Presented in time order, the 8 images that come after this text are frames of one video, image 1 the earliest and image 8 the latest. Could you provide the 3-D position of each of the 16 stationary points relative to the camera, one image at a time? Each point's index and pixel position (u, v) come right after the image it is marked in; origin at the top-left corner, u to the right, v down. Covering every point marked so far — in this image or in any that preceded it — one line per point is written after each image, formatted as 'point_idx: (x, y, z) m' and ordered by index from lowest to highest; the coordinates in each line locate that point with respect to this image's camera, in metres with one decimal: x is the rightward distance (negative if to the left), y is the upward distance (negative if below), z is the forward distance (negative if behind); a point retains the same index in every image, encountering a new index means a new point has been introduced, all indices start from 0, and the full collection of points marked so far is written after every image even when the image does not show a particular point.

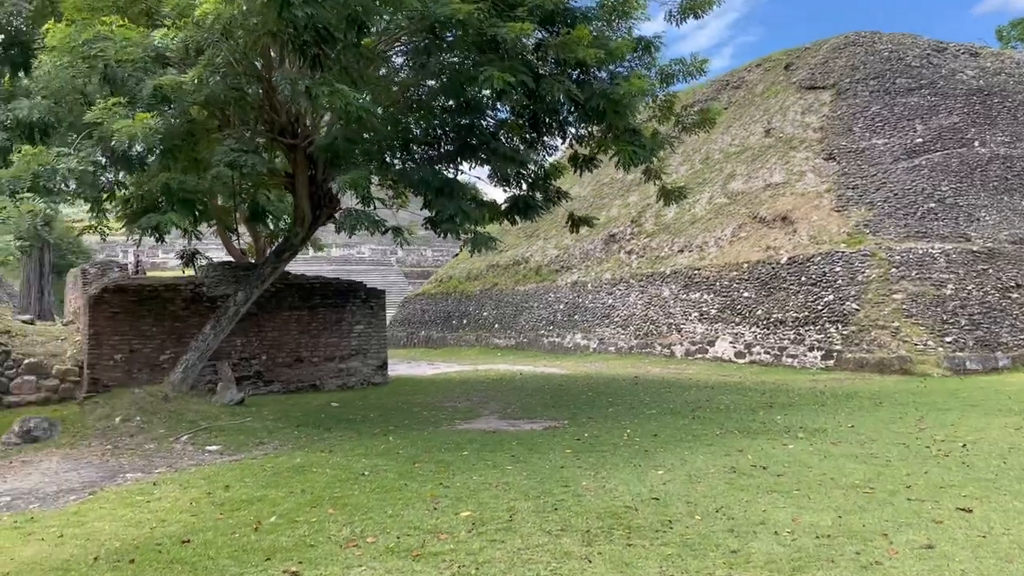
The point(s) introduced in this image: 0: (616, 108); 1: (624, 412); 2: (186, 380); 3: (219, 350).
0: (+1.4, +2.5, +10.5) m
1: (+1.5, -1.6, +10.0) m
2: (-4.1, -1.2, +9.8) m
3: (-4.9, -1.0, +13.1) m
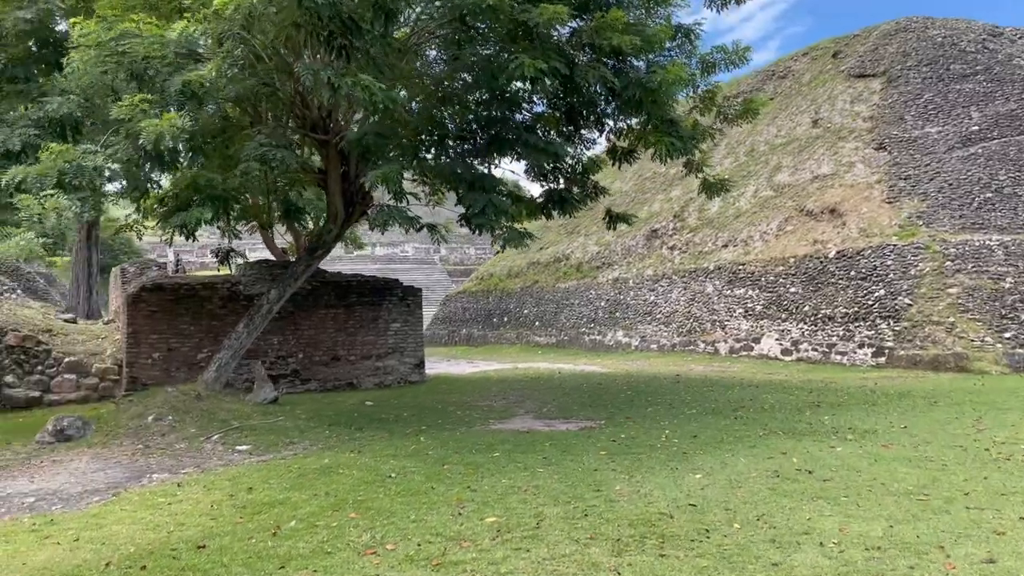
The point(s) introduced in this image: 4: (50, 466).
0: (+1.9, +2.5, +10.2) m
1: (+1.9, -1.5, +9.7) m
2: (-3.7, -1.2, +9.8) m
3: (-4.3, -1.0, +13.1) m
4: (-4.1, -1.6, +6.9) m
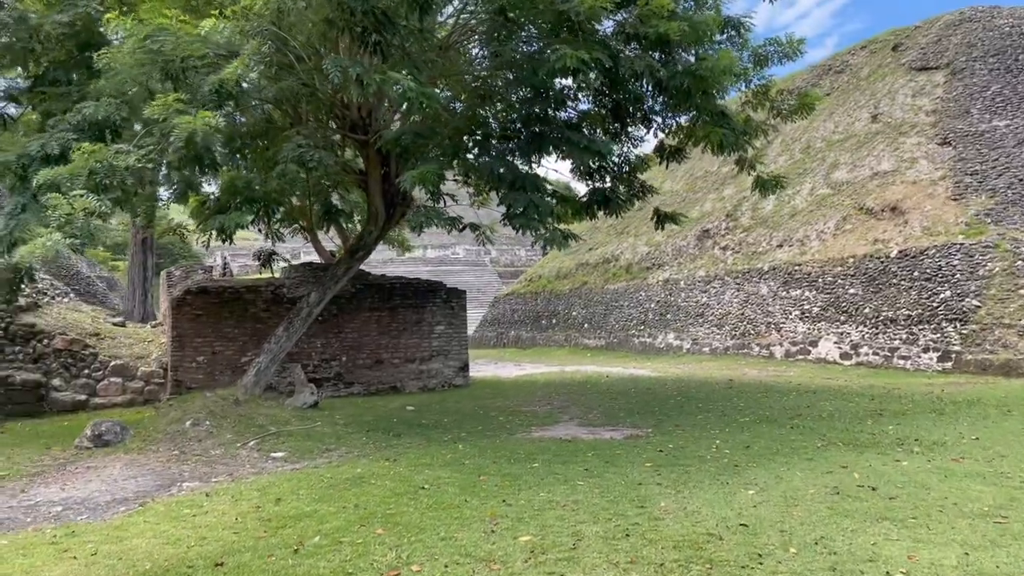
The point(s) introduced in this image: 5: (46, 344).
0: (+2.4, +2.5, +9.7) m
1: (+2.4, -1.6, +9.2) m
2: (-3.2, -1.2, +9.7) m
3: (-3.6, -1.1, +13.0) m
4: (-3.8, -1.6, +6.9) m
5: (-6.8, -0.8, +11.3) m
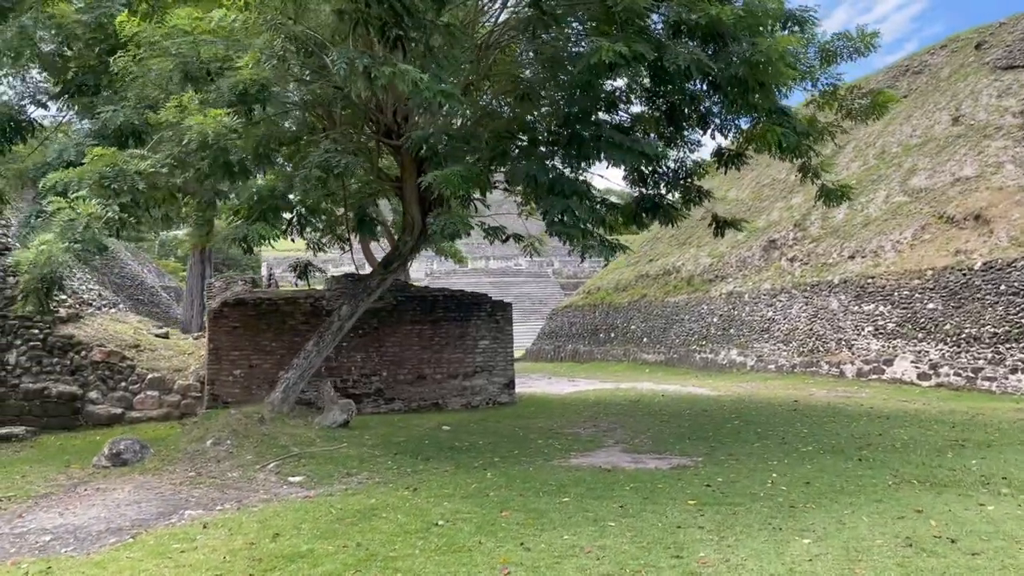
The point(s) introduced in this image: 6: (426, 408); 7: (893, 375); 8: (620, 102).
0: (+2.8, +2.3, +8.9) m
1: (+2.8, -1.7, +8.4) m
2: (-2.7, -1.4, +9.3) m
3: (-2.8, -1.3, +12.7) m
4: (-3.6, -1.8, +6.6) m
5: (-6.2, -1.0, +11.3) m
6: (-1.5, -2.0, +13.1) m
7: (+7.7, -1.8, +15.7) m
8: (+1.7, +2.8, +11.8) m
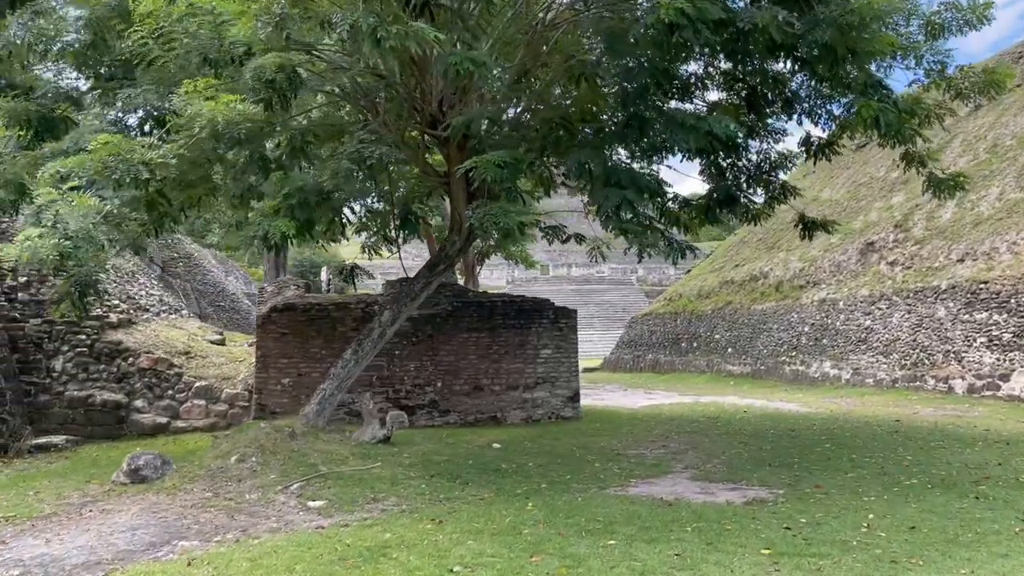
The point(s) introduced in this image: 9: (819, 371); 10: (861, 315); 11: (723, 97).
0: (+3.4, +2.3, +7.7) m
1: (+3.3, -1.8, +7.1) m
2: (-2.1, -1.4, +8.7) m
3: (-1.9, -1.3, +12.0) m
4: (-3.3, -1.8, +6.0) m
5: (-5.4, -1.1, +11.0) m
6: (-0.5, -2.1, +12.3) m
7: (+8.9, -1.9, +13.9) m
8: (+2.5, +2.7, +10.7) m
9: (+7.5, -2.0, +19.1) m
10: (+8.3, -0.6, +18.6) m
11: (+3.0, +2.7, +10.9) m
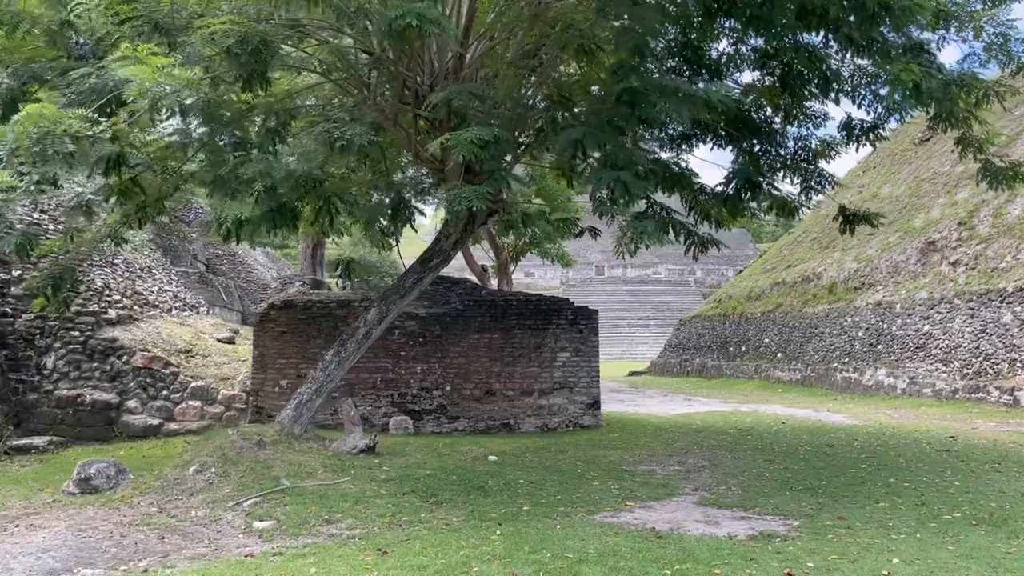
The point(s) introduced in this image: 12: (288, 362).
0: (+3.2, +2.3, +6.7) m
1: (+3.1, -1.8, +6.1) m
2: (-2.2, -1.4, +8.0) m
3: (-1.7, -1.3, +11.3) m
4: (-3.5, -1.7, +5.4) m
5: (-5.3, -1.0, +10.6) m
6: (-0.3, -2.1, +11.5) m
7: (+9.2, -1.9, +12.4) m
8: (+2.6, +2.8, +9.7) m
9: (+8.2, -2.1, +17.7) m
10: (+9.0, -0.7, +17.1) m
11: (+3.1, +2.7, +9.9) m
12: (-3.1, -1.0, +10.7) m
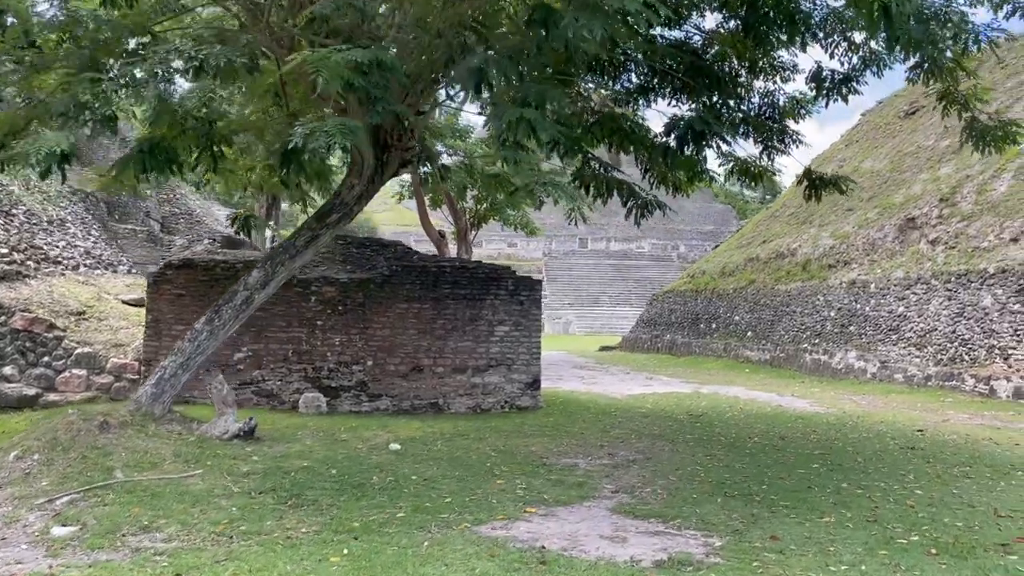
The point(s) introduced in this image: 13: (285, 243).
0: (+2.5, +2.5, +5.5) m
1: (+2.2, -1.6, +5.0) m
2: (-3.1, -1.0, +6.9) m
3: (-2.6, -0.8, +10.2) m
4: (-4.4, -1.4, +4.3) m
5: (-6.2, -0.4, +9.3) m
6: (-1.2, -1.6, +10.4) m
7: (+8.2, -1.7, +11.5) m
8: (+1.8, +3.1, +8.5) m
9: (+7.1, -1.6, +16.8) m
10: (+7.9, -0.2, +16.1) m
11: (+2.3, +3.0, +8.7) m
12: (-4.0, -0.5, +9.6) m
13: (-2.1, +0.4, +7.4) m
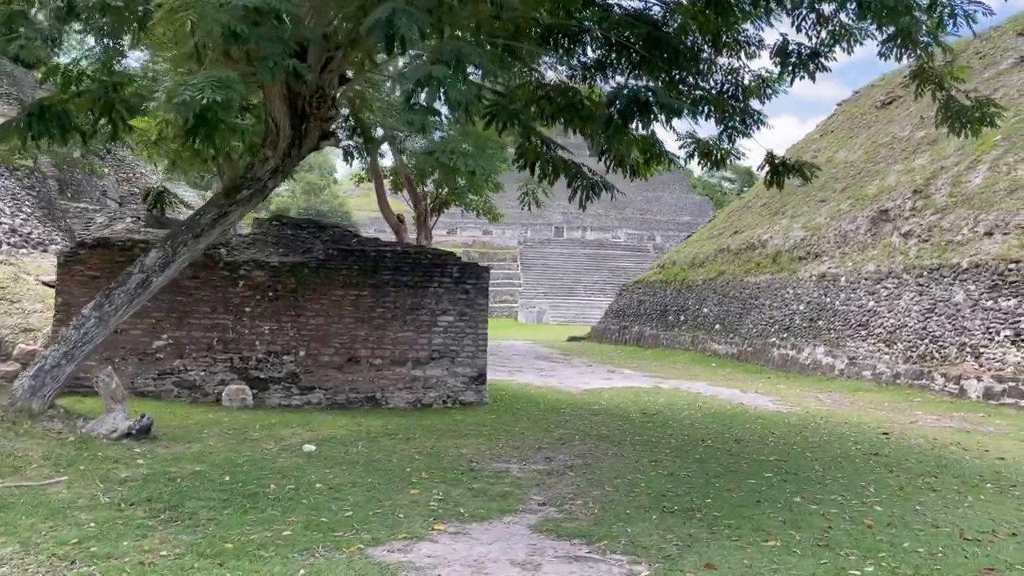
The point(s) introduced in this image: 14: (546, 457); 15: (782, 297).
0: (+2.0, +2.5, +4.8) m
1: (+1.7, -1.5, +4.4) m
2: (-3.7, -0.8, +6.1) m
3: (-3.3, -0.6, +9.4) m
4: (-4.9, -1.3, +3.5) m
5: (-6.9, -0.2, +8.5) m
6: (-1.9, -1.4, +9.8) m
7: (+7.5, -1.6, +11.0) m
8: (+1.2, +3.2, +7.8) m
9: (+6.2, -1.4, +16.3) m
10: (+7.1, -0.1, +15.7) m
11: (+1.7, +3.1, +8.0) m
12: (-4.7, -0.3, +8.8) m
13: (-2.7, +0.6, +6.7) m
14: (+0.3, -1.5, +7.0) m
15: (+6.4, -0.2, +18.3) m
